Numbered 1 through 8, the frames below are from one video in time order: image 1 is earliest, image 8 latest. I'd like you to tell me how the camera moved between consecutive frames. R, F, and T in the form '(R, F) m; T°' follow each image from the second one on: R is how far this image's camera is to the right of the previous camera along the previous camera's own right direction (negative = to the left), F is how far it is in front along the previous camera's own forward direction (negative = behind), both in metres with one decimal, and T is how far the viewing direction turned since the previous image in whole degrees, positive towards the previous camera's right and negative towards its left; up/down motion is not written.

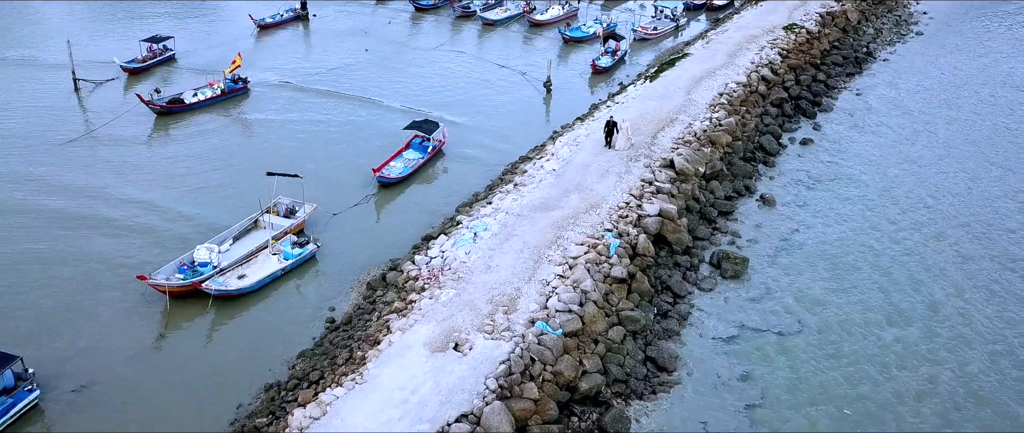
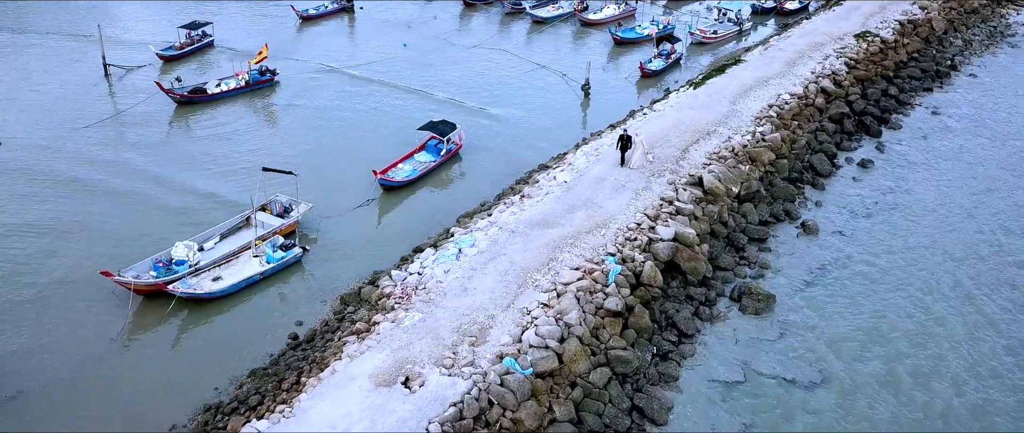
(+2.4, +2.6) m; -6°
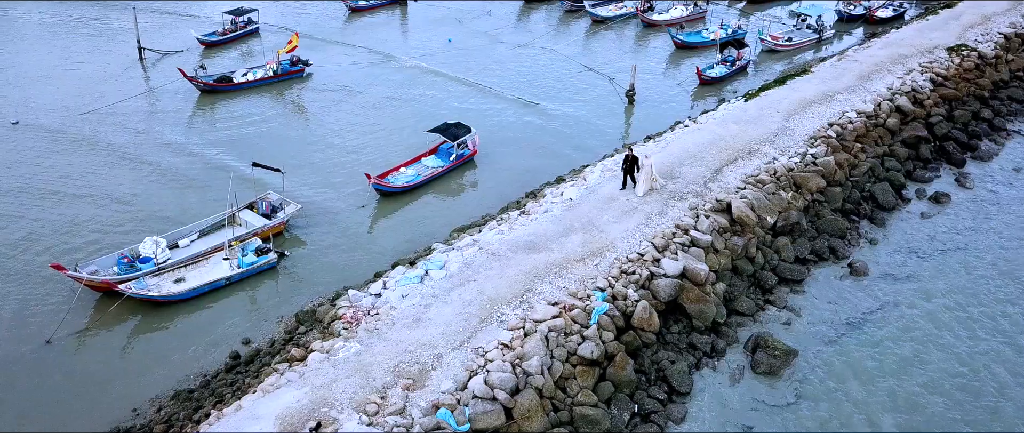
(+2.7, +3.0) m; -7°
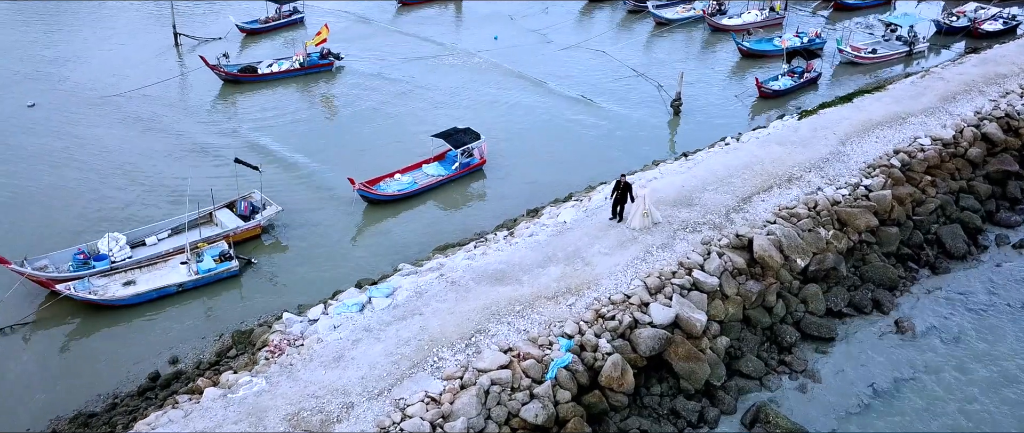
(+2.7, +3.0) m; -7°
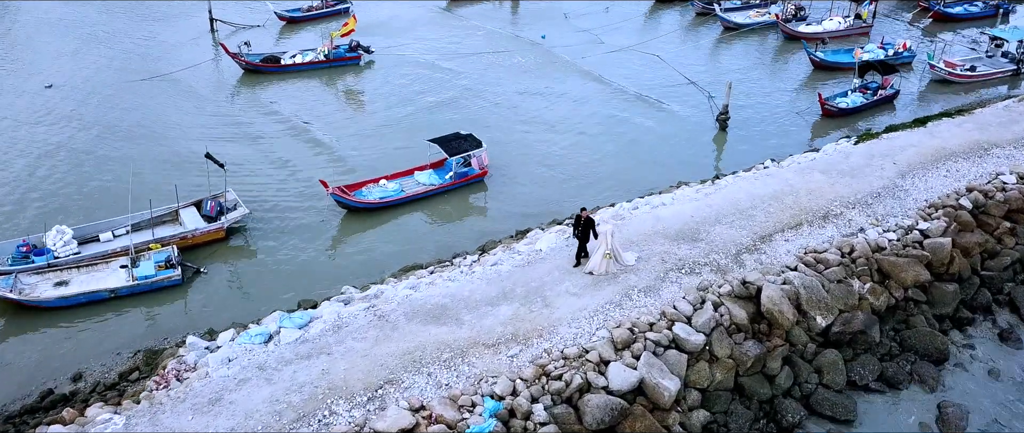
(+2.7, +3.0) m; -7°
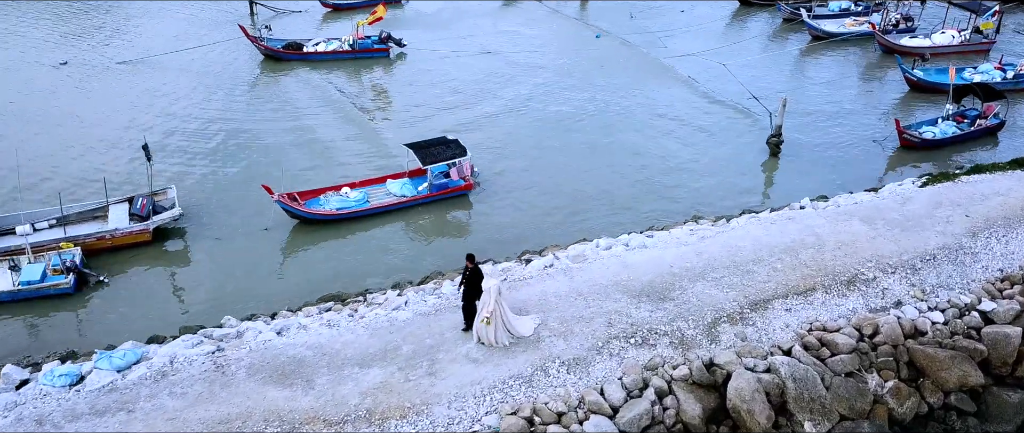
(+3.4, +3.8) m; -8°
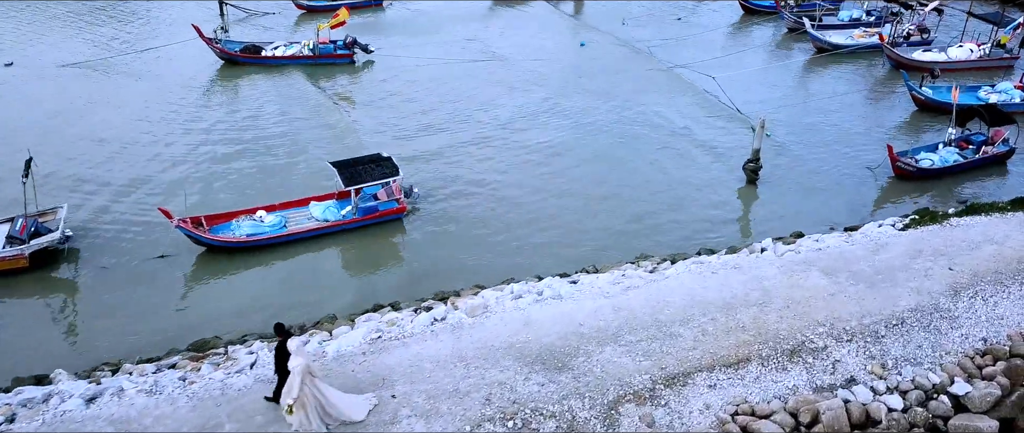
(+2.3, +2.3) m; -2°
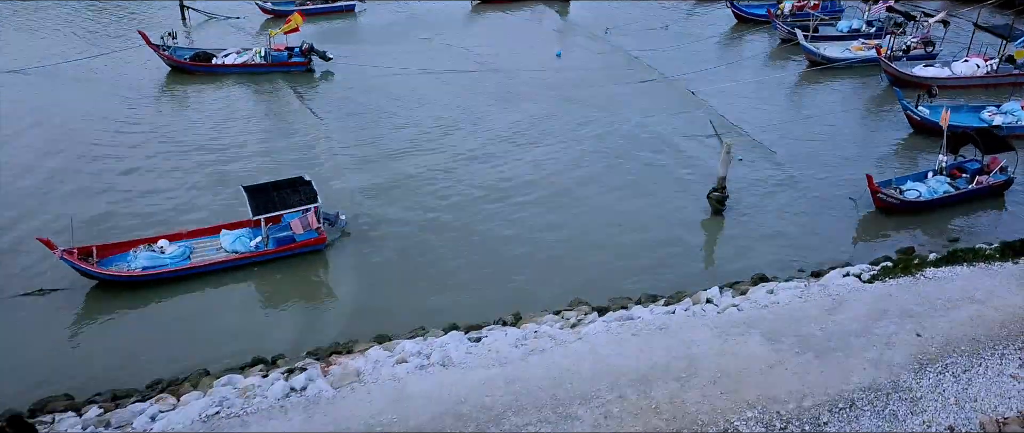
(+1.9, +2.0) m; -1°
